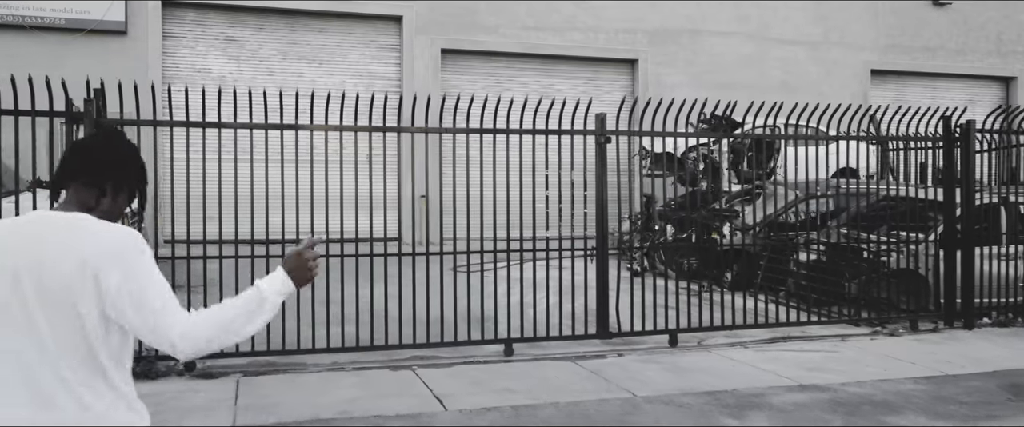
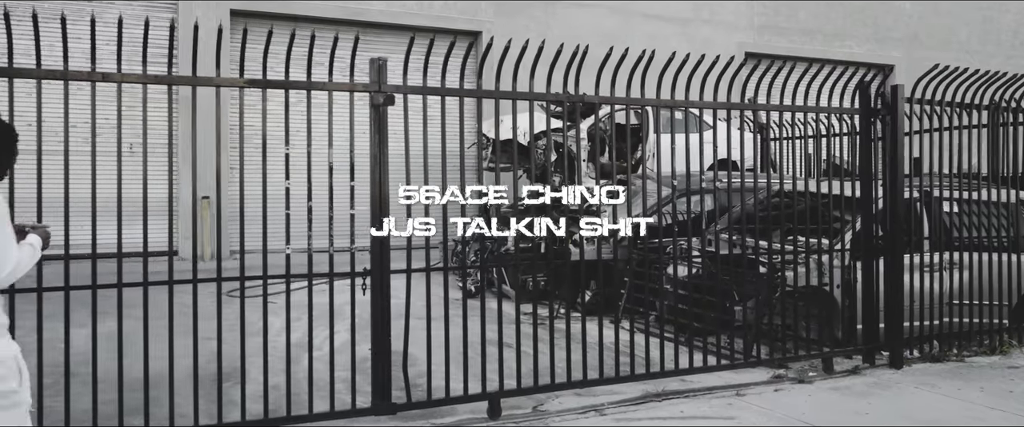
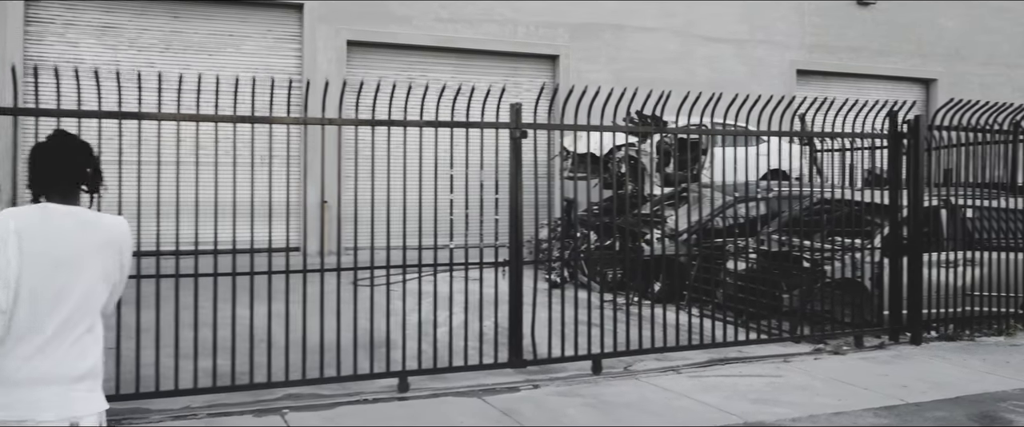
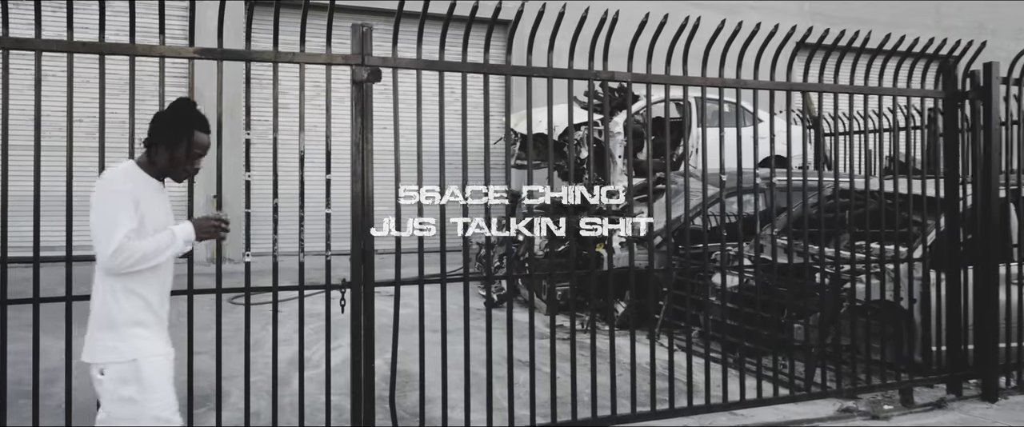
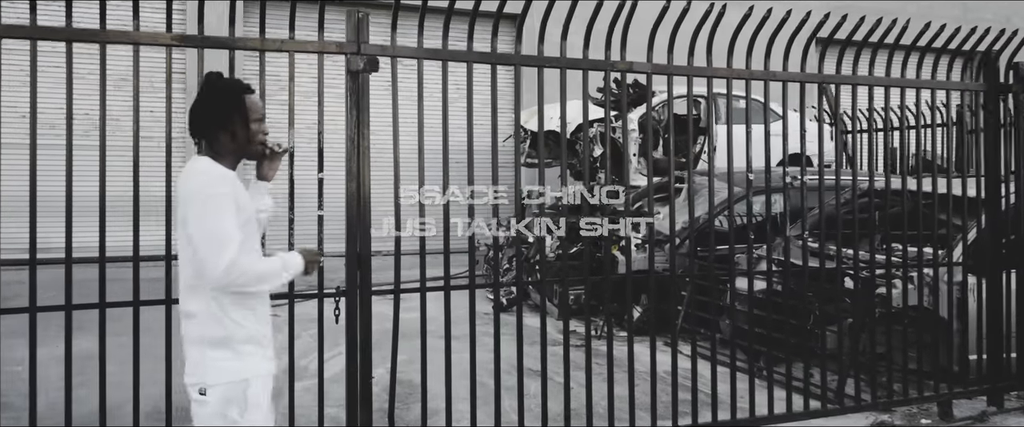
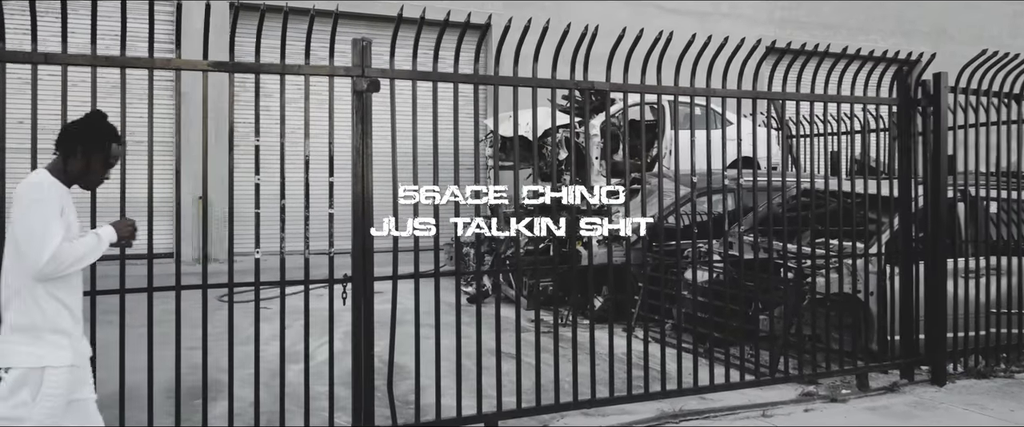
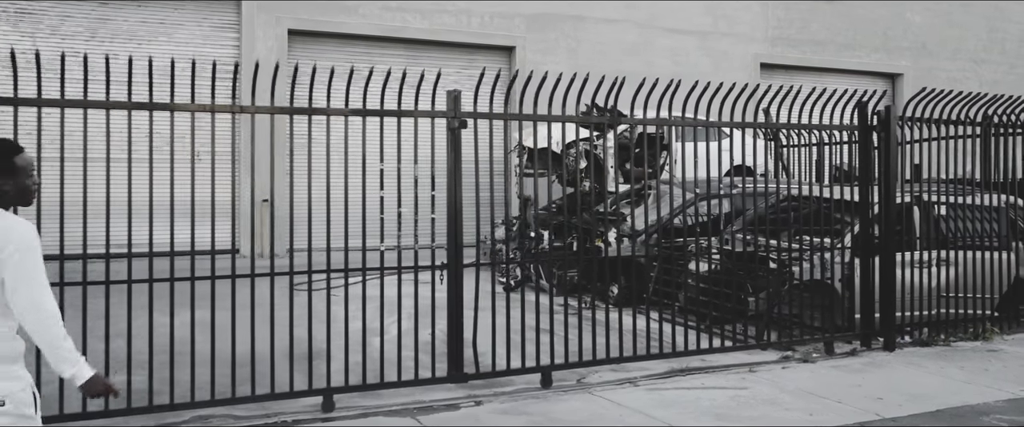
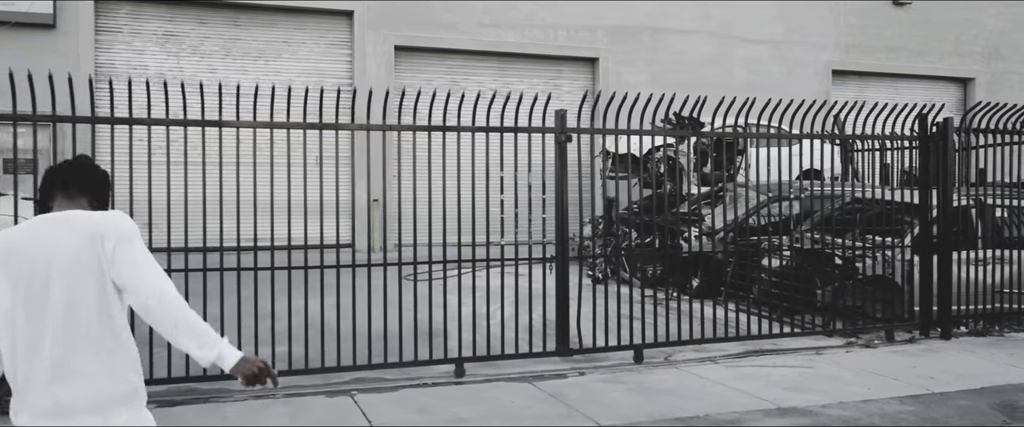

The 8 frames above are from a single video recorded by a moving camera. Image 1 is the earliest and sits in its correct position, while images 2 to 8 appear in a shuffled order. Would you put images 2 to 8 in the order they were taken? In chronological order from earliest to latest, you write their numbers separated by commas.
8, 3, 7, 2, 6, 4, 5
